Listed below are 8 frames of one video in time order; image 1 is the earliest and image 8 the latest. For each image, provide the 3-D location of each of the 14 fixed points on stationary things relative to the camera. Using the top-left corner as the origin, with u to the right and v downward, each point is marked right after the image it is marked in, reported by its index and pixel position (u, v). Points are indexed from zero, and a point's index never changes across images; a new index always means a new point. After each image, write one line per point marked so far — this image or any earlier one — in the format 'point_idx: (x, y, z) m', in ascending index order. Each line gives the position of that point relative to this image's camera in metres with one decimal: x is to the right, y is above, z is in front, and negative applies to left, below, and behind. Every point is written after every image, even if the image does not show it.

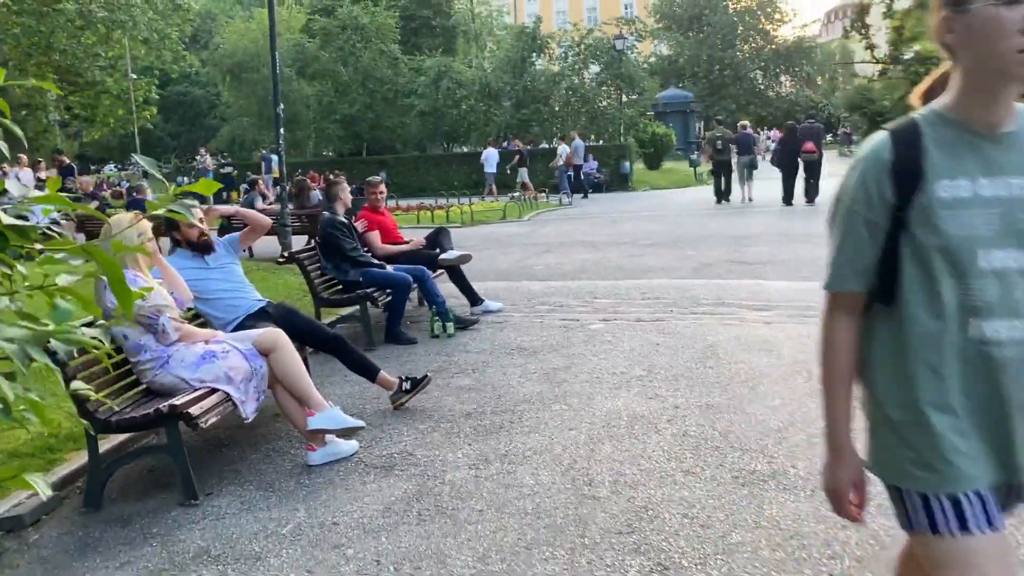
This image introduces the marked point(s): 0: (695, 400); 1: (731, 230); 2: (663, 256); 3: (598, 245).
0: (+1.3, -0.8, +6.1) m
1: (+4.2, +1.1, +16.9) m
2: (+2.4, +0.5, +13.8) m
3: (+1.6, +0.8, +16.1) m
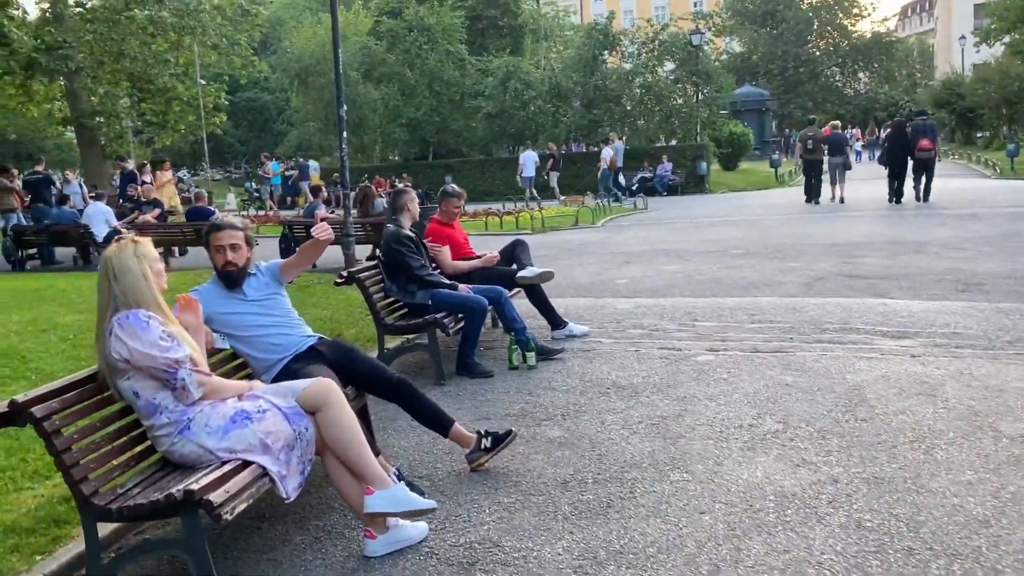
0: (+1.9, -1.0, +4.7) m
1: (+5.6, +0.9, +15.3) m
2: (+3.5, +0.3, +12.4) m
3: (+2.9, +0.6, +14.7) m
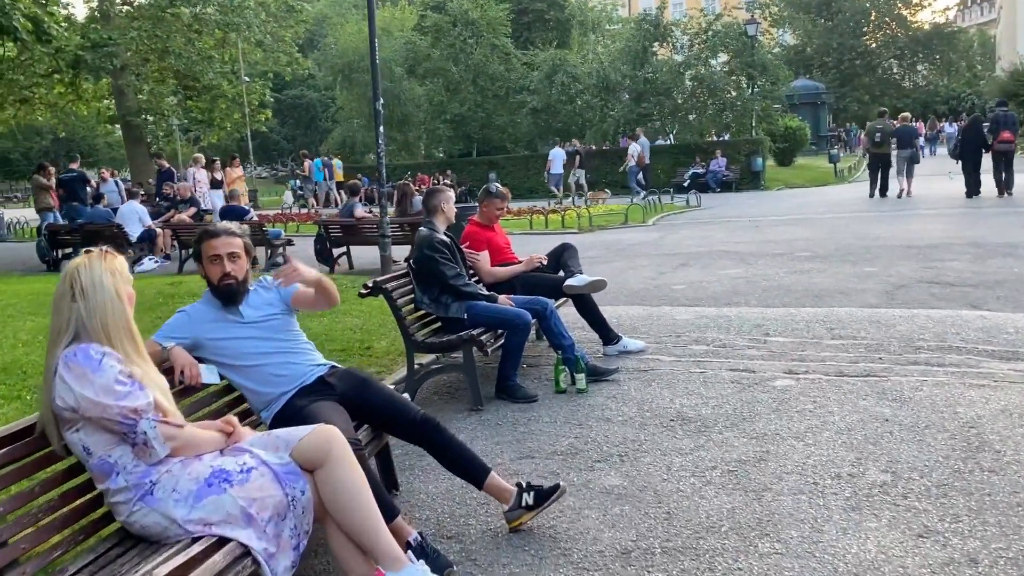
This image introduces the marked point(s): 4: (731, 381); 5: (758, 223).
0: (+2.1, -1.1, +3.7) m
1: (+6.4, +0.8, +14.1) m
2: (+4.1, +0.2, +11.2) m
3: (+3.6, +0.5, +13.6) m
4: (+1.7, -0.7, +6.6) m
5: (+5.3, +1.4, +18.7) m
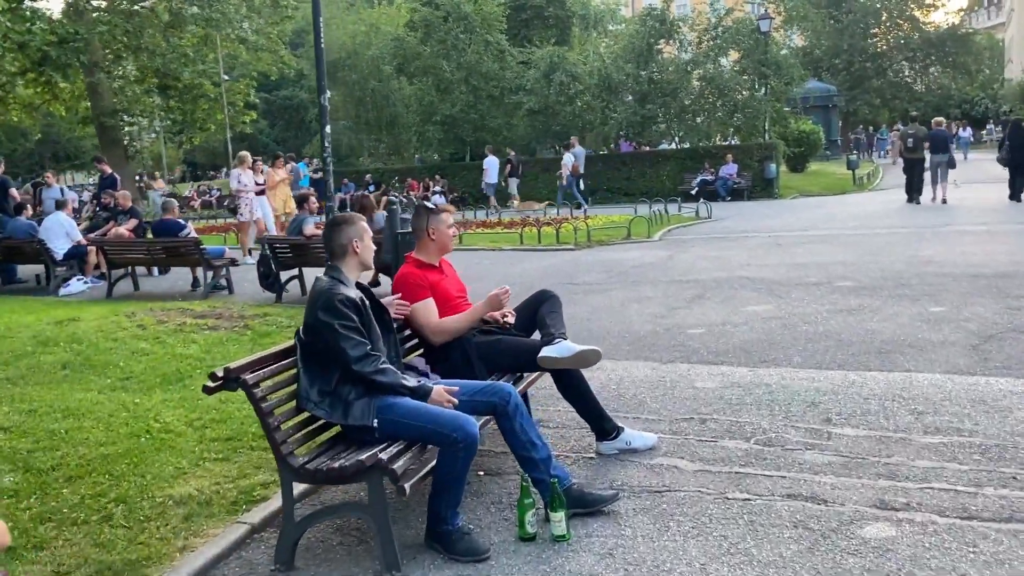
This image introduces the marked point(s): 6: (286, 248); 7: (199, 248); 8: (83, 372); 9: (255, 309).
0: (+1.8, -1.5, +1.3) m
1: (+6.1, +0.3, +11.7) m
2: (+3.8, -0.3, +8.8) m
3: (+3.3, 0.0, +11.2) m
4: (+1.4, -1.1, +4.2) m
5: (+5.0, +0.9, +16.3) m
6: (-3.2, +0.6, +12.5) m
7: (-4.8, +0.6, +13.5) m
8: (-3.7, -0.7, +7.5) m
9: (-3.3, -0.3, +10.9) m
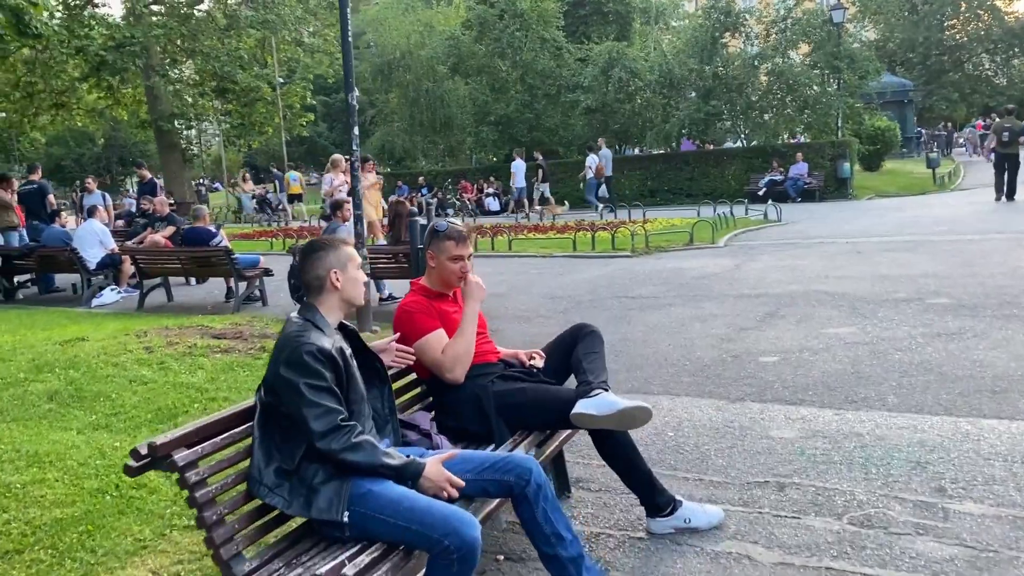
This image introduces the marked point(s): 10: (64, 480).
0: (+1.6, -1.7, +0.1) m
1: (+6.6, +0.1, +10.2) m
2: (+4.2, -0.5, +7.5) m
3: (+3.9, -0.2, +9.9) m
4: (+1.4, -1.3, +3.1) m
5: (+5.9, +0.7, +14.9) m
6: (-2.6, +0.4, +11.6) m
7: (-4.1, +0.4, +12.7) m
8: (-3.4, -0.9, +6.7) m
9: (-2.7, -0.4, +10.0) m
10: (-2.7, -1.1, +5.2) m
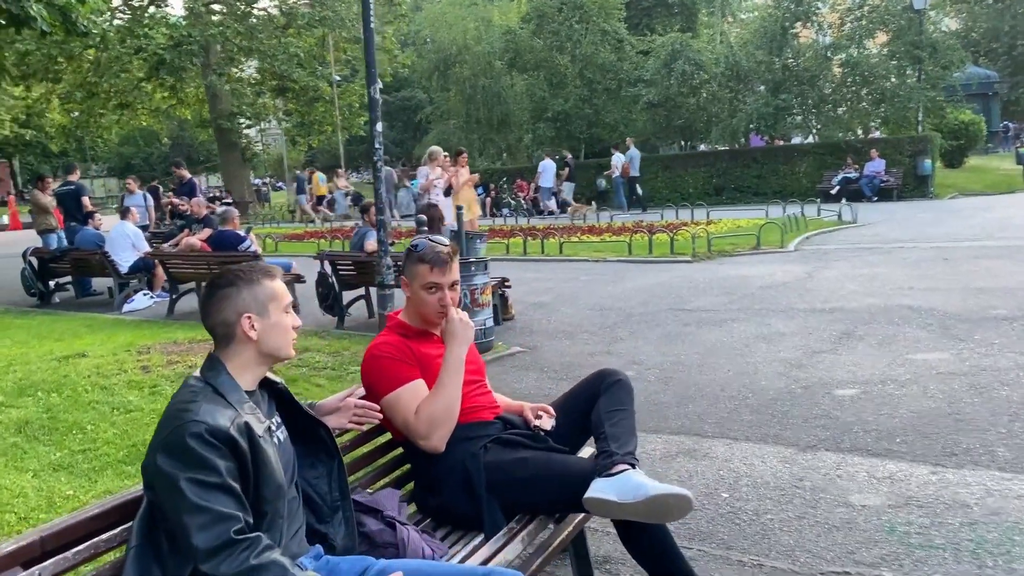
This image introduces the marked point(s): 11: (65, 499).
0: (+1.3, -1.9, -1.0) m
1: (+7.0, -0.1, +8.7) m
2: (+4.4, -0.6, +6.2) m
3: (+4.3, -0.3, +8.6) m
4: (+1.3, -1.5, +2.0) m
5: (+6.6, +0.5, +13.4) m
6: (-2.1, +0.3, +10.8) m
7: (-3.5, +0.3, +12.0) m
8: (-3.2, -1.0, +5.9) m
9: (-2.3, -0.5, +9.2) m
10: (-2.6, -1.3, +4.4) m
11: (-2.5, -1.2, +4.9) m
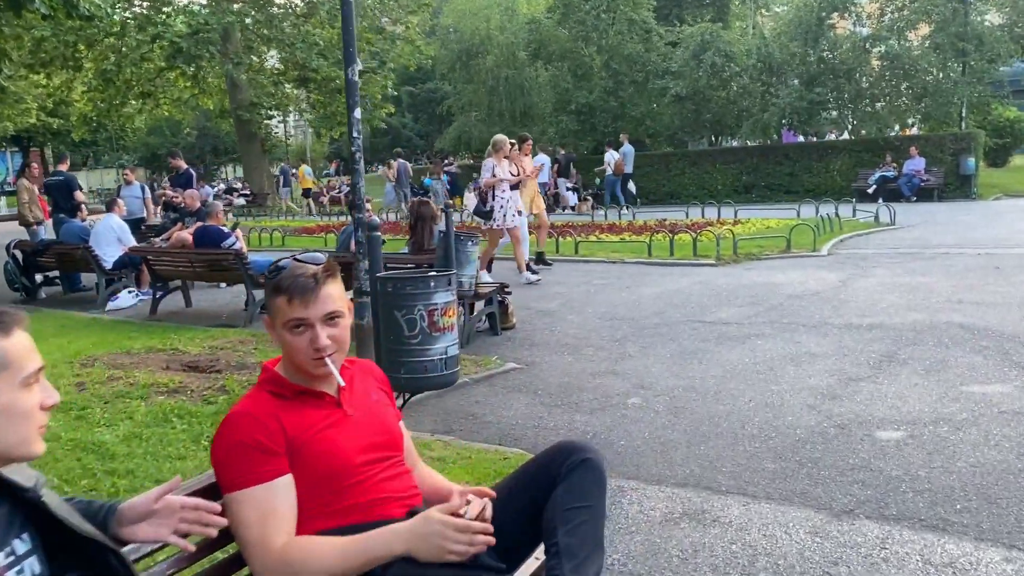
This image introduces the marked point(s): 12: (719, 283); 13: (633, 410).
0: (+0.9, -2.1, -2.0) m
1: (+7.0, -0.3, +7.5) m
2: (+4.3, -0.8, +5.0) m
3: (+4.2, -0.5, +7.5) m
4: (+1.0, -1.6, +0.9) m
5: (+6.7, +0.4, +12.2) m
6: (-2.0, +0.2, +9.8) m
7: (-3.4, +0.3, +11.1) m
8: (-3.4, -1.1, +5.0) m
9: (-2.4, -0.6, +8.3) m
10: (-2.8, -1.3, +3.5) m
11: (-2.7, -1.3, +4.0) m
12: (+2.8, +0.1, +12.0) m
13: (+0.9, -0.9, +6.5) m
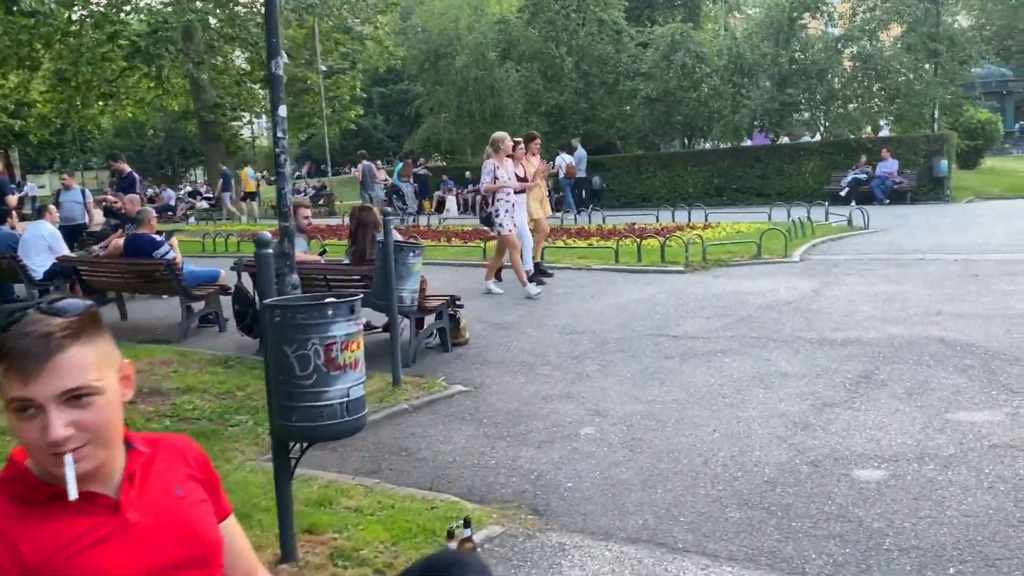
0: (+0.7, -2.2, -2.7) m
1: (+6.5, -0.4, +6.9) m
2: (+3.9, -0.9, +4.4) m
3: (+3.8, -0.6, +6.9) m
4: (+0.7, -1.7, +0.2) m
5: (+6.2, +0.3, +11.7) m
6: (-2.5, +0.1, +9.1) m
7: (-3.9, +0.2, +10.3) m
8: (-3.7, -1.2, +4.2) m
9: (-2.8, -0.7, +7.5) m
10: (-3.1, -1.5, +2.7) m
11: (-3.0, -1.4, +3.2) m
12: (+2.2, -0.1, +11.4) m
13: (+0.5, -1.0, +5.9) m
